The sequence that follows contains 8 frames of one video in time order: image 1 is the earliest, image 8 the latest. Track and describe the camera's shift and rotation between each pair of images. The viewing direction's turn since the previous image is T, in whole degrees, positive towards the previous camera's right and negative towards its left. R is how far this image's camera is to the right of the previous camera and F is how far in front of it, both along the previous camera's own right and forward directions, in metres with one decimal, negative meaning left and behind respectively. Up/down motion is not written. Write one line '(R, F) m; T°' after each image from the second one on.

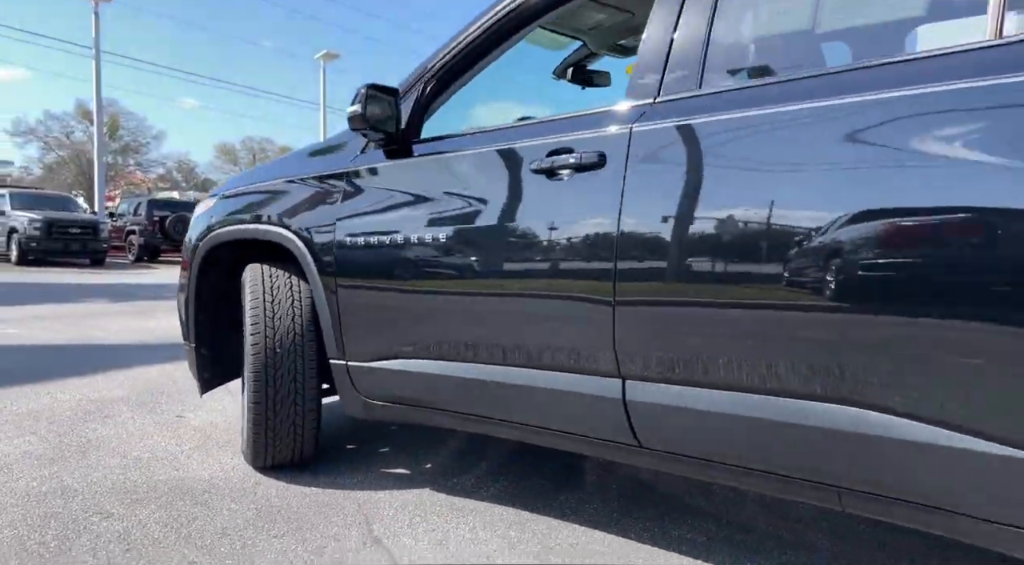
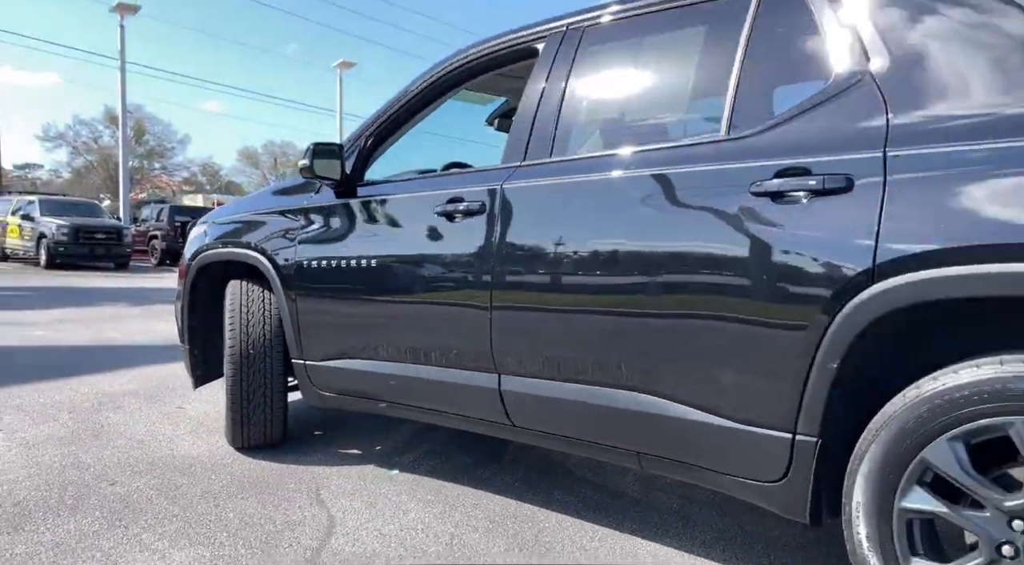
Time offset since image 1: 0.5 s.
(+0.4, -0.6) m; -2°
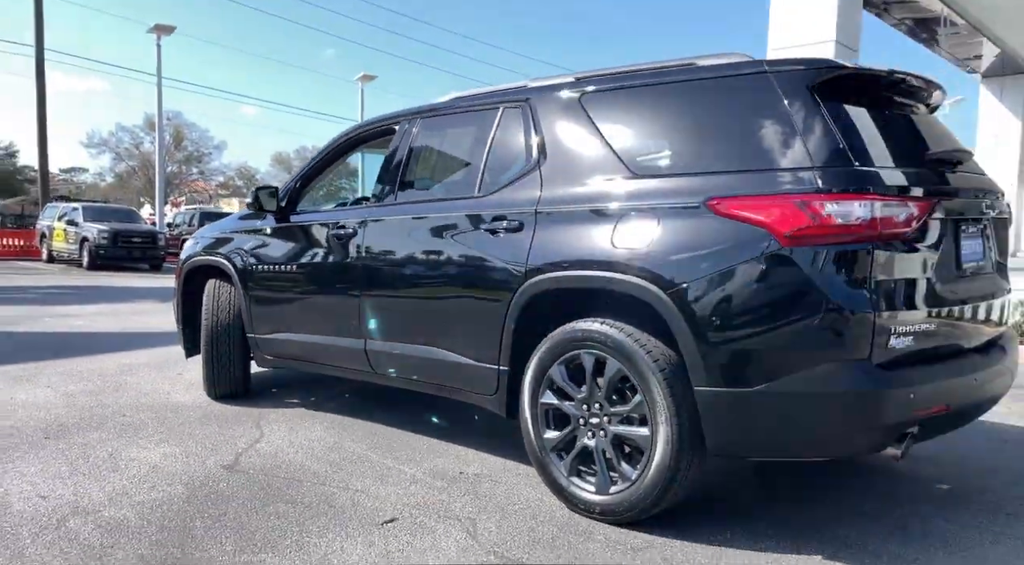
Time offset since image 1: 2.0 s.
(+1.0, -1.4) m; -3°
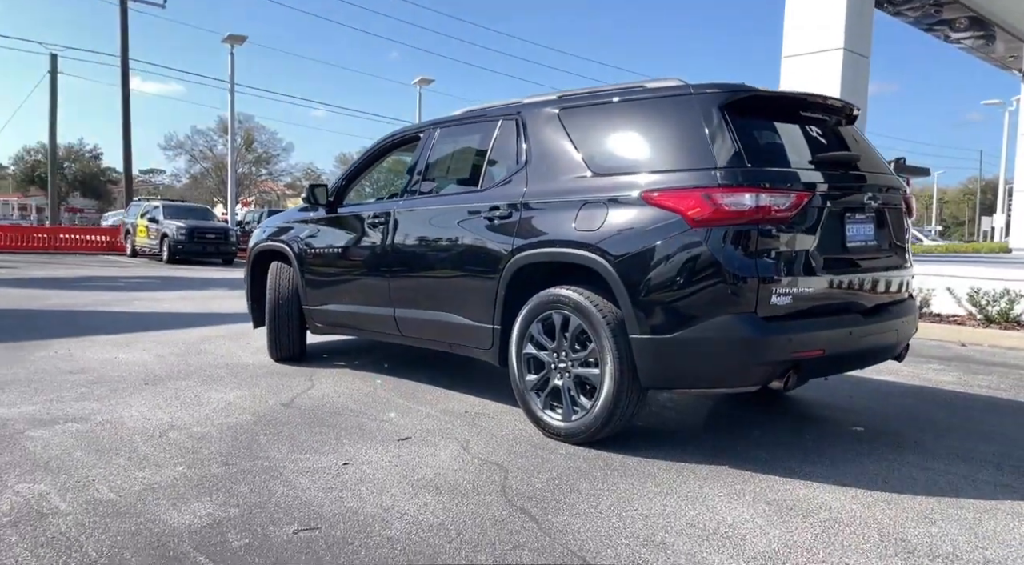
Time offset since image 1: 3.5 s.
(+0.4, -0.9) m; -5°
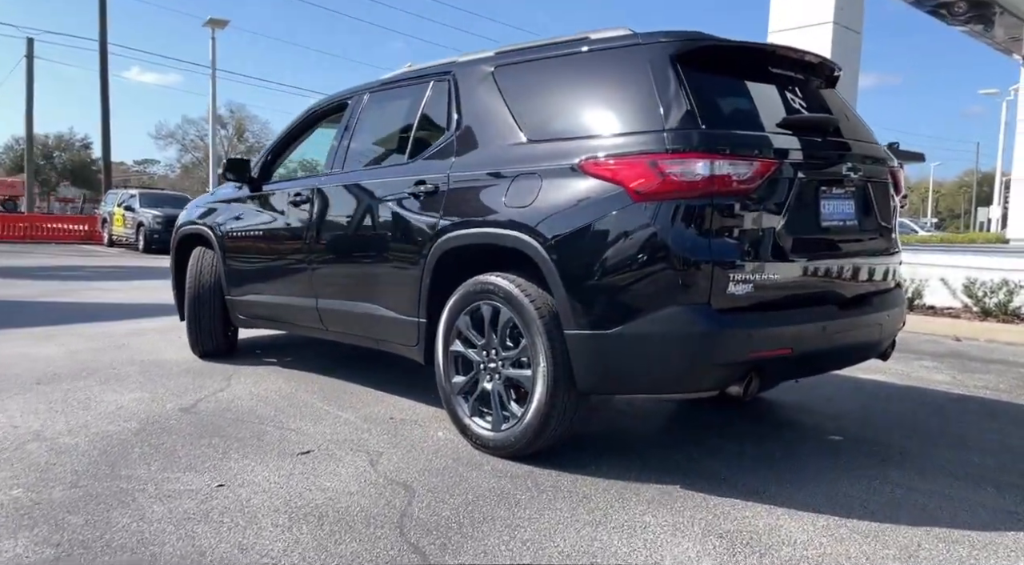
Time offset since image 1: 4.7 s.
(+0.4, +0.6) m; 0°
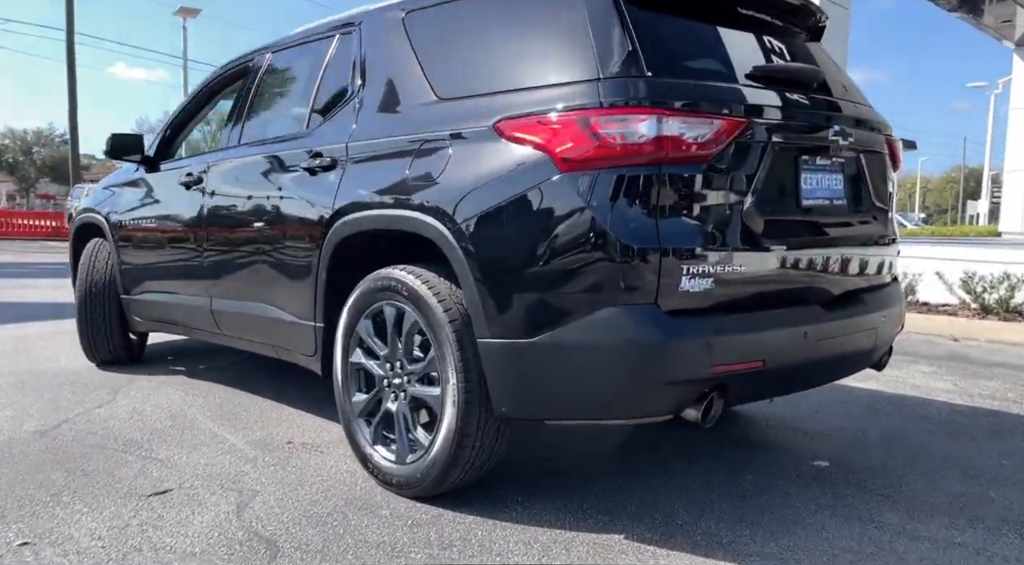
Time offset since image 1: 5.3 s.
(+0.3, +0.7) m; +1°
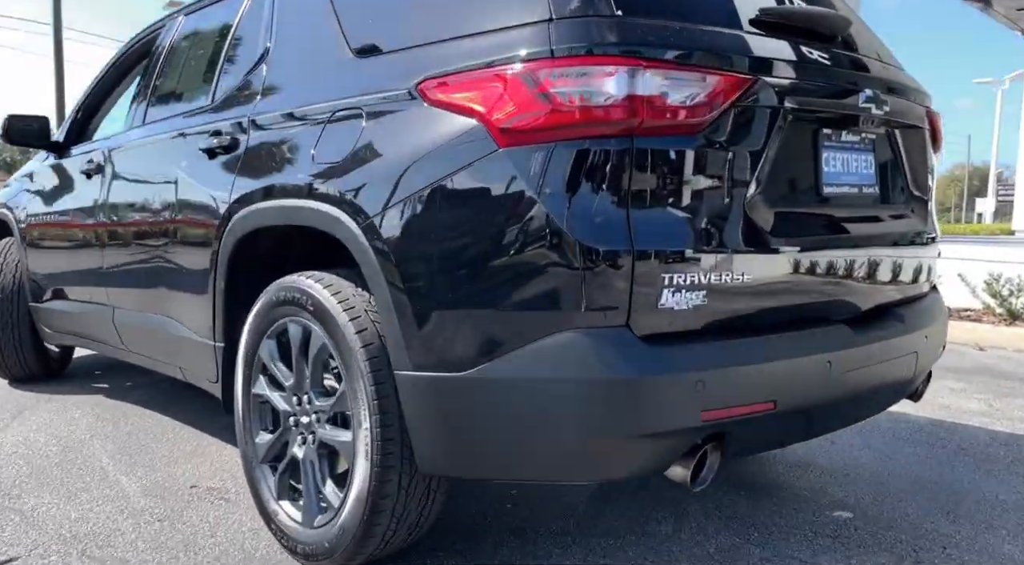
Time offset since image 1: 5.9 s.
(+0.2, +0.6) m; 0°
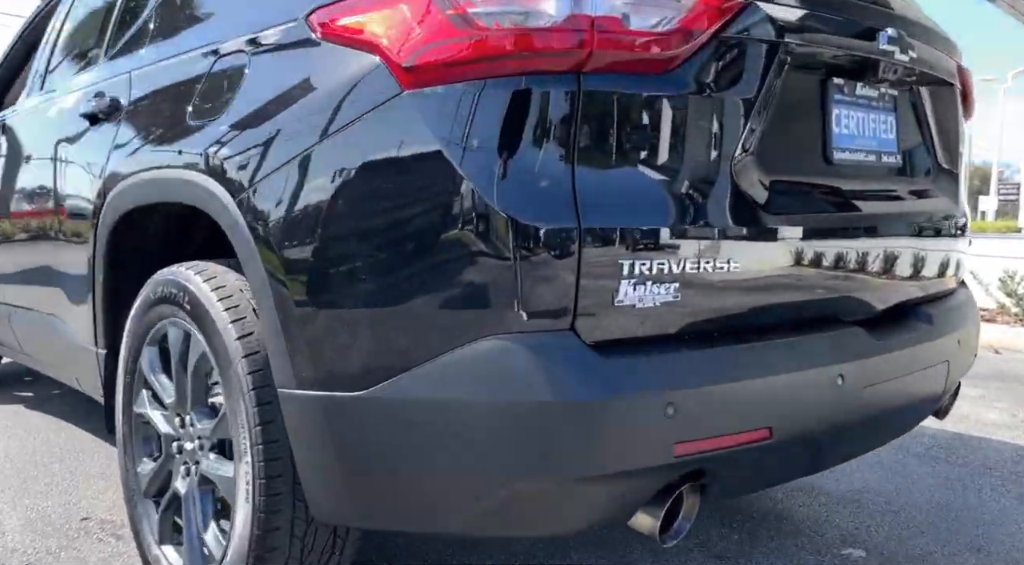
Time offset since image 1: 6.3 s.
(+0.2, +0.4) m; 0°
